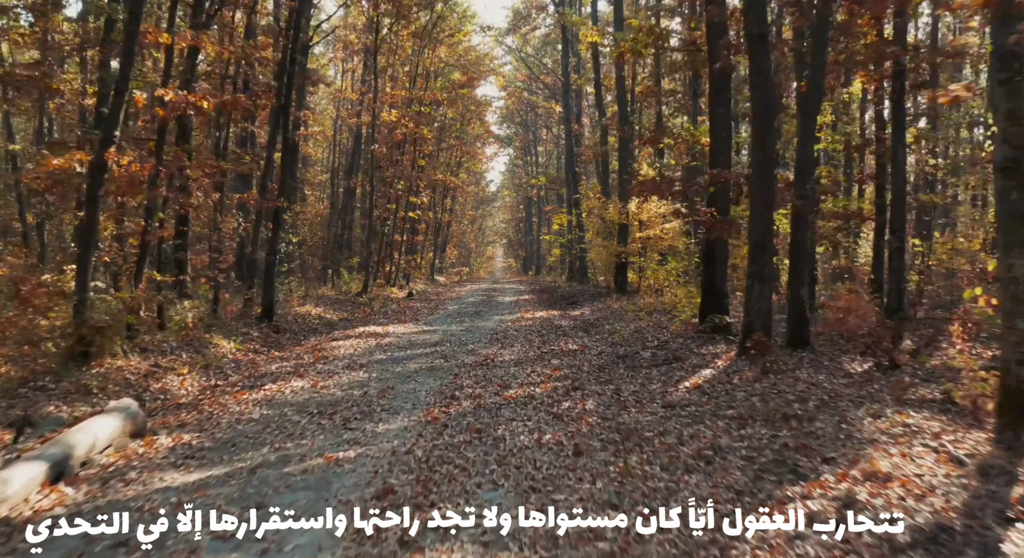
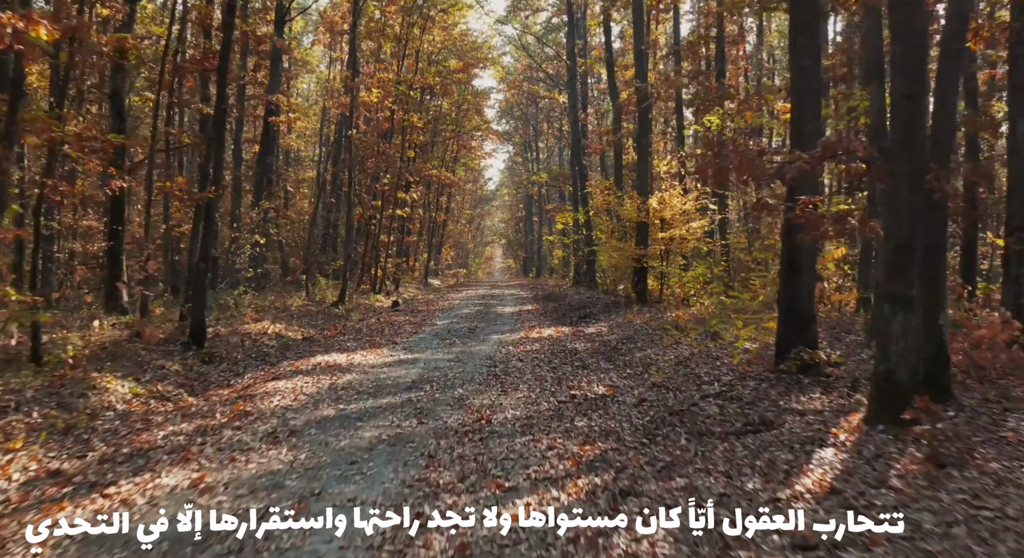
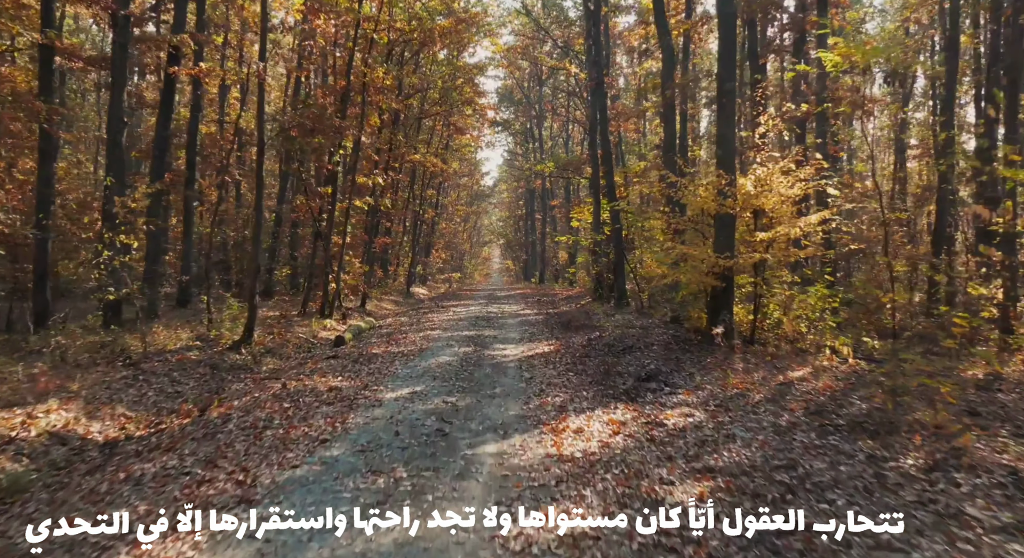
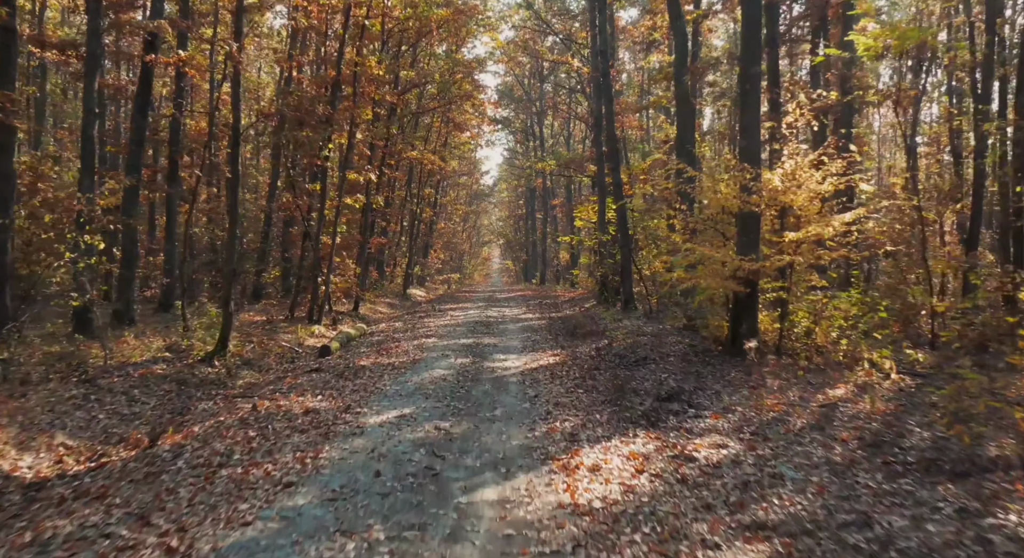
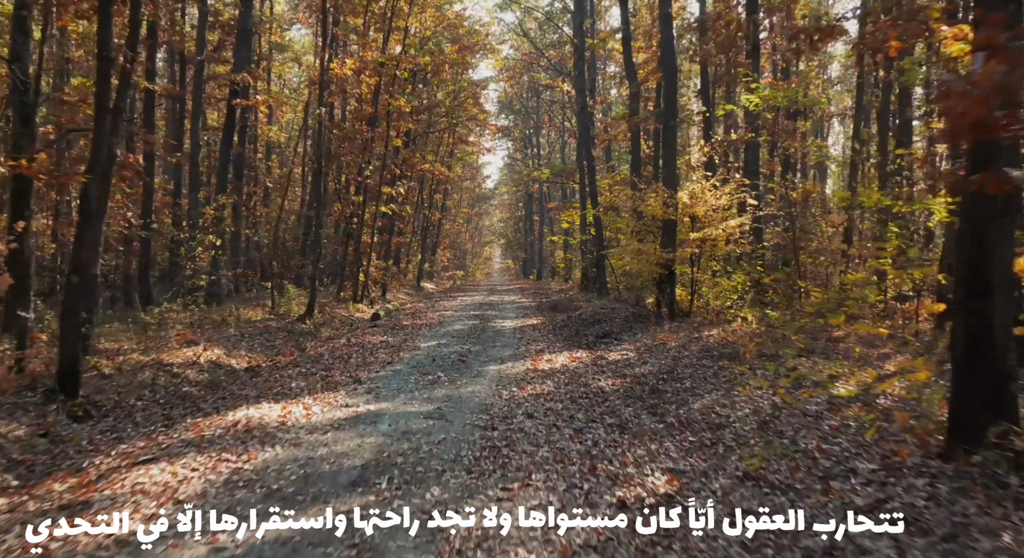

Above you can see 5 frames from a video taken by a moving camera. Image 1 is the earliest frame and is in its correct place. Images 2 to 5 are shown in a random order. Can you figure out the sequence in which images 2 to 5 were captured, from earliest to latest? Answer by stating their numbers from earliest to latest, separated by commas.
2, 5, 3, 4
